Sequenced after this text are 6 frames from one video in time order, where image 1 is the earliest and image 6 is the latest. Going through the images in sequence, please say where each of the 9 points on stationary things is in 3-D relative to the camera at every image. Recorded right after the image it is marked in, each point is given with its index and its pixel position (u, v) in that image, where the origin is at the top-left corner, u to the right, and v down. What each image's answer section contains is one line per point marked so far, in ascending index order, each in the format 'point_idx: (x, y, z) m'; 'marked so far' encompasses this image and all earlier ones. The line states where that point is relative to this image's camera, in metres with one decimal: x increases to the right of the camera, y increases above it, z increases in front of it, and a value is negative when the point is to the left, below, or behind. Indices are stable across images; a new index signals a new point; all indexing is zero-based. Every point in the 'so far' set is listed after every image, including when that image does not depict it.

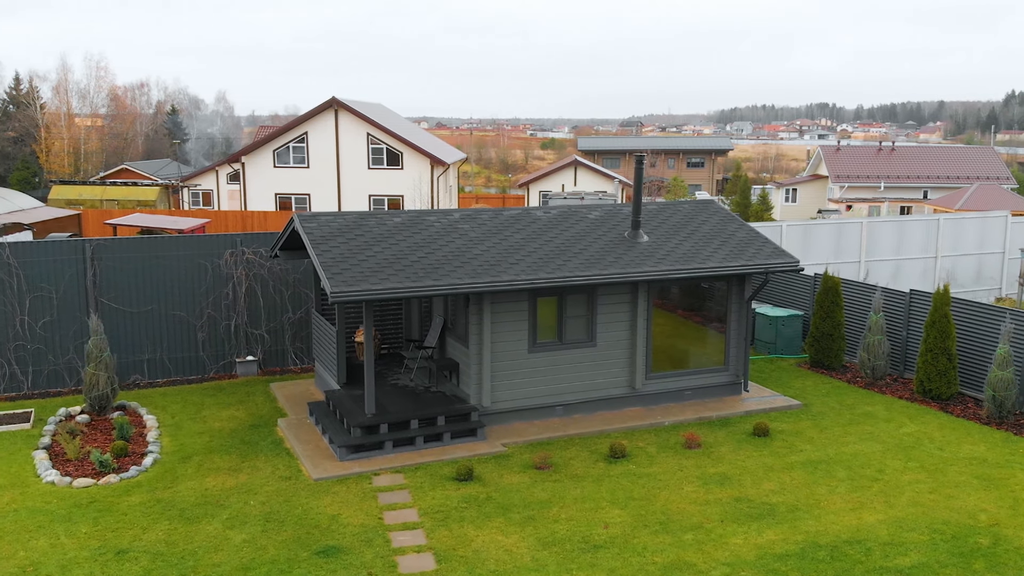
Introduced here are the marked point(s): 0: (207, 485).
0: (-3.0, -1.9, +9.5) m
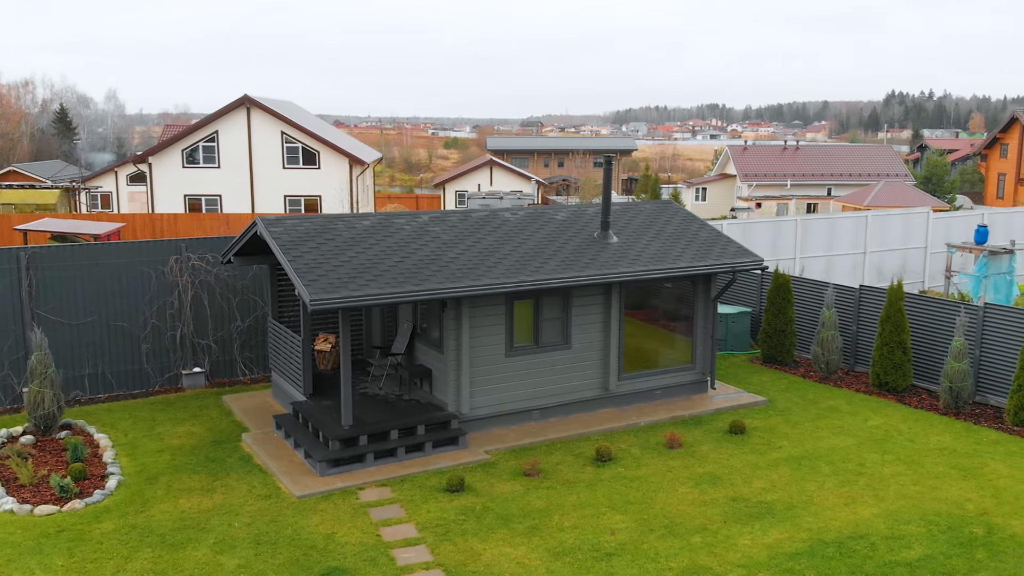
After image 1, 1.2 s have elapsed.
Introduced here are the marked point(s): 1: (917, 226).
0: (-3.1, -2.0, +9.0) m
1: (+8.2, +1.3, +19.6) m
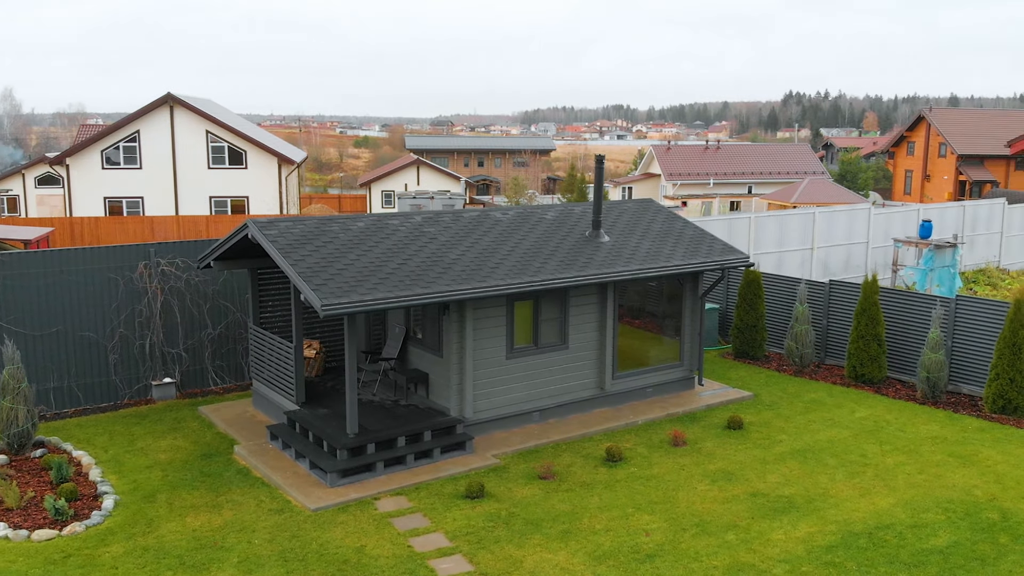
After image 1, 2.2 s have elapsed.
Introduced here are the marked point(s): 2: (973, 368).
0: (-2.8, -2.1, +8.5) m
1: (+7.2, +1.4, +20.2) m
2: (+5.8, -1.0, +12.1) m
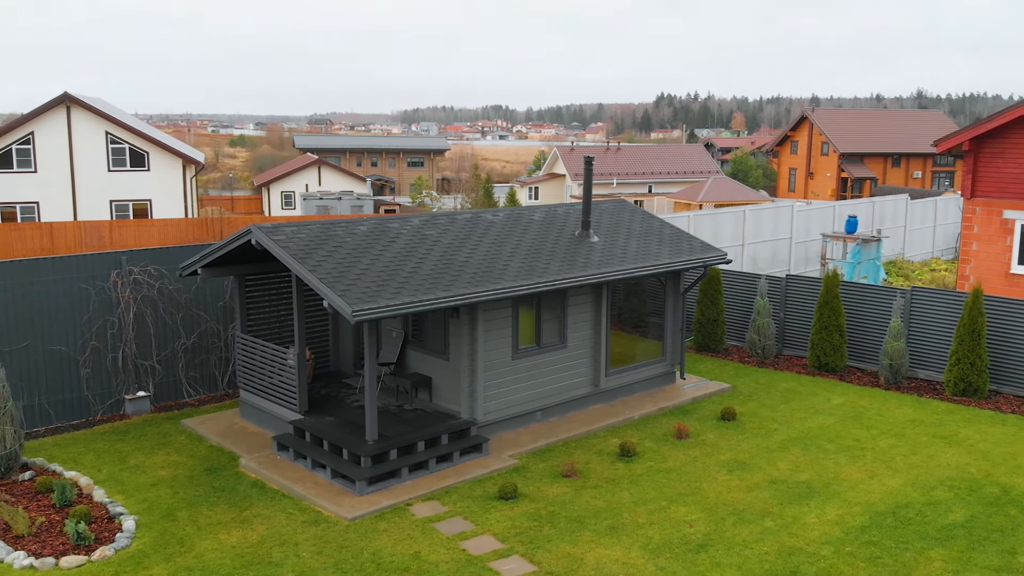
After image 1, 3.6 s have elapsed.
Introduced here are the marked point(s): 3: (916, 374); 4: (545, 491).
0: (-2.4, -2.2, +8.2) m
1: (+5.9, +1.5, +21.1) m
2: (+5.6, -0.9, +13.0) m
3: (+5.5, -1.2, +13.2) m
4: (+0.3, -1.9, +9.2) m
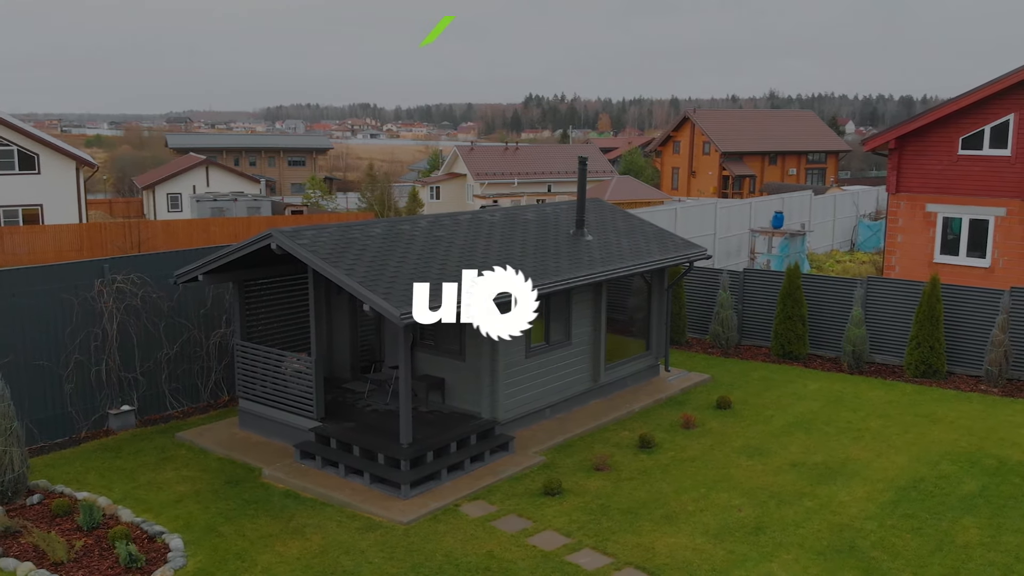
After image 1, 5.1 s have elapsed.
0: (-1.9, -2.2, +8.0) m
1: (+4.5, +1.7, +22.0) m
2: (+5.4, -0.7, +13.9) m
3: (+5.3, -1.0, +14.1) m
4: (+0.7, -1.9, +9.4) m
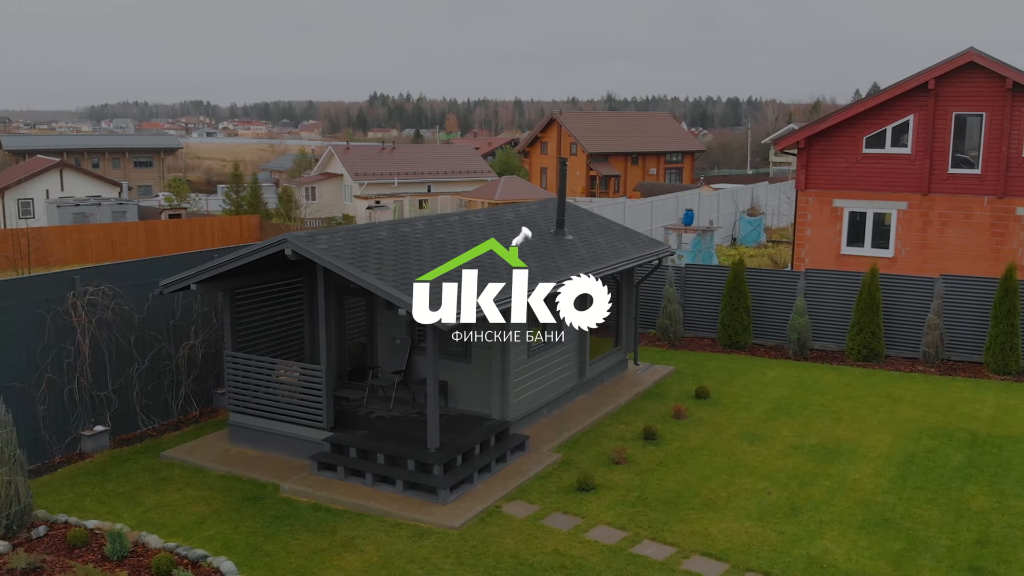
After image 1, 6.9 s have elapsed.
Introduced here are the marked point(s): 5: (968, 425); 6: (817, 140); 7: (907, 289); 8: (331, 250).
0: (-1.3, -2.3, +7.8) m
1: (+2.5, +1.8, +22.6) m
2: (+4.8, -0.6, +14.8) m
3: (+4.7, -0.9, +14.9) m
4: (+1.0, -1.9, +9.6) m
5: (+5.2, -1.6, +11.1) m
6: (+5.9, +2.9, +18.8) m
7: (+5.7, 0.0, +14.0) m
8: (-1.7, +0.4, +9.2) m
